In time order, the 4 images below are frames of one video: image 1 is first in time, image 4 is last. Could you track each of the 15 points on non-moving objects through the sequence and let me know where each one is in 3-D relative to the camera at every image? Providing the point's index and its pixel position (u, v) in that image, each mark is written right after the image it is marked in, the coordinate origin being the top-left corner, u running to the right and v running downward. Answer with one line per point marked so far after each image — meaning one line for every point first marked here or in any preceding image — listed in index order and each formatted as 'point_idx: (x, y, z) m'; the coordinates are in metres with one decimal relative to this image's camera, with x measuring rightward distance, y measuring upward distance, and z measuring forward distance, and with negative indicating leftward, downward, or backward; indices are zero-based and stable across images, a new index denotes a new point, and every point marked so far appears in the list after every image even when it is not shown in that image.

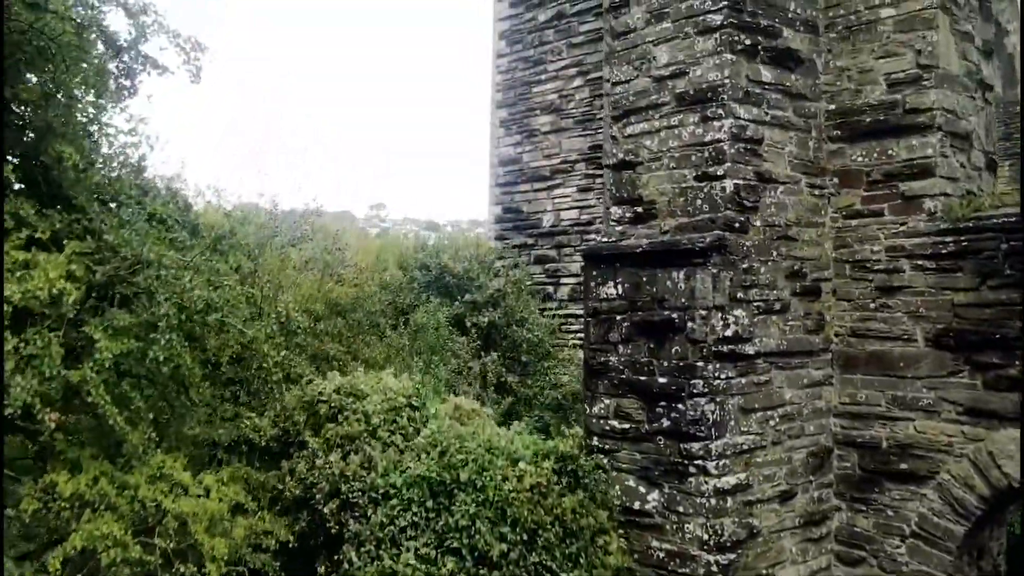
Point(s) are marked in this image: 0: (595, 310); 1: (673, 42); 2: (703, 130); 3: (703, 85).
0: (+0.3, -0.1, +3.0) m
1: (+0.5, +0.8, +2.9) m
2: (+0.6, +0.5, +2.8) m
3: (+0.6, +0.6, +2.8) m
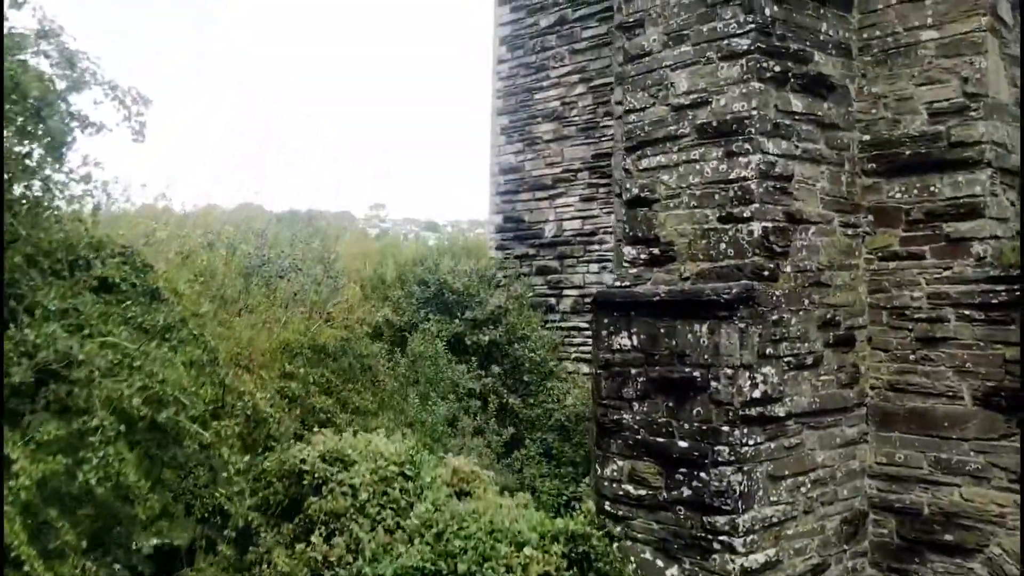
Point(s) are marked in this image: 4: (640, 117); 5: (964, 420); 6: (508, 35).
0: (+0.3, -0.2, +2.7) m
1: (+0.5, +0.7, +2.7) m
2: (+0.6, +0.3, +2.6) m
3: (+0.6, +0.5, +2.6) m
4: (+0.4, +0.5, +2.8) m
5: (+1.3, -0.4, +2.6) m
6: (0.0, +2.6, +9.2) m
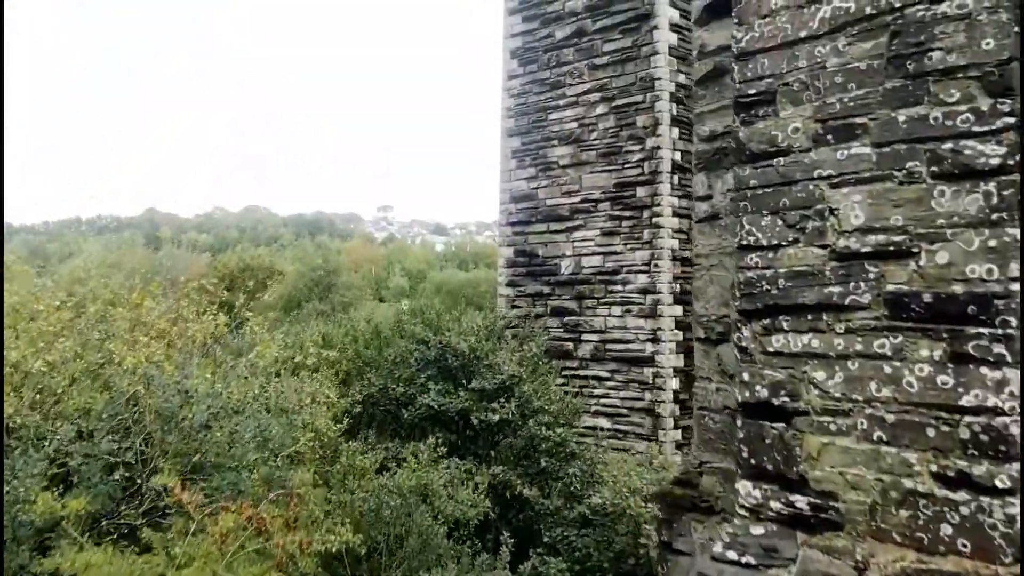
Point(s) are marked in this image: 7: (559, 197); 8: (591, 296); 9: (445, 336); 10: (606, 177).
0: (+0.4, -0.7, +1.5) m
1: (+0.6, +0.2, +1.5) m
2: (+0.7, -0.1, +1.4) m
3: (+0.7, 0.0, +1.4) m
4: (+0.5, 0.0, +1.6) m
5: (+1.4, -0.9, +1.4) m
6: (+0.1, +2.1, +8.0) m
7: (+0.5, +1.1, +10.3) m
8: (+0.9, -0.1, +9.9) m
9: (-0.5, -0.4, +7.4) m
10: (+1.0, +1.2, +9.9) m
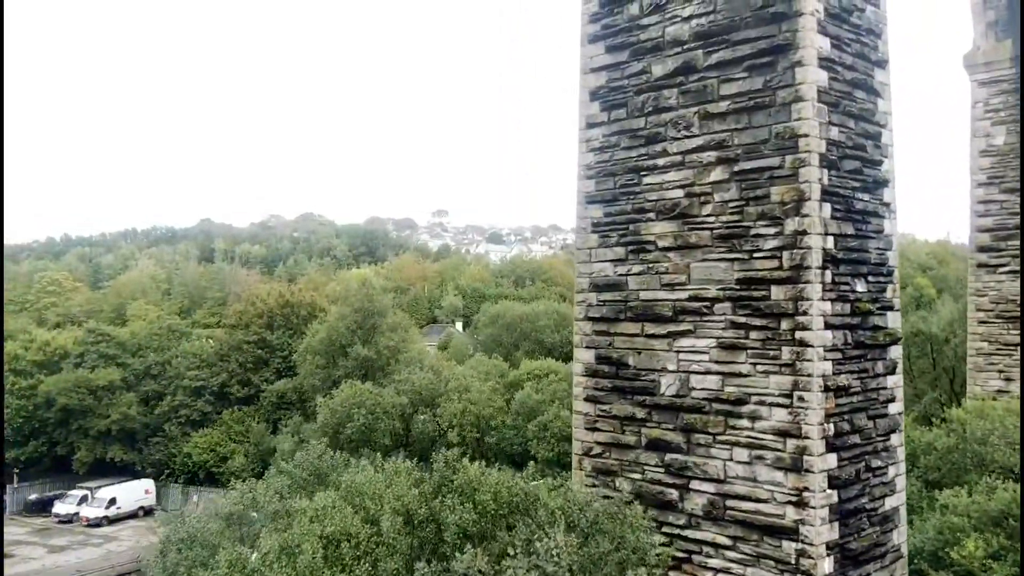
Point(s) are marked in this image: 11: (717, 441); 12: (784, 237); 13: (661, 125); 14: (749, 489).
0: (+0.5, -1.8, -1.1) m
1: (+0.8, -0.9, -1.2) m
2: (+0.8, -1.2, -1.3) m
3: (+0.8, -1.1, -1.3) m
4: (+0.6, -1.0, -1.0) m
5: (+1.5, -1.9, -1.3) m
6: (+0.7, +1.1, +5.4) m
7: (+1.2, 0.0, +7.6) m
8: (+1.6, -1.2, +7.2) m
9: (0.0, -1.5, +4.8) m
10: (+1.7, +0.2, +7.2) m
11: (+1.6, -1.2, +7.1) m
12: (+2.1, +0.4, +6.8) m
13: (+1.3, +1.4, +7.7) m
14: (+1.8, -1.6, +6.9) m
